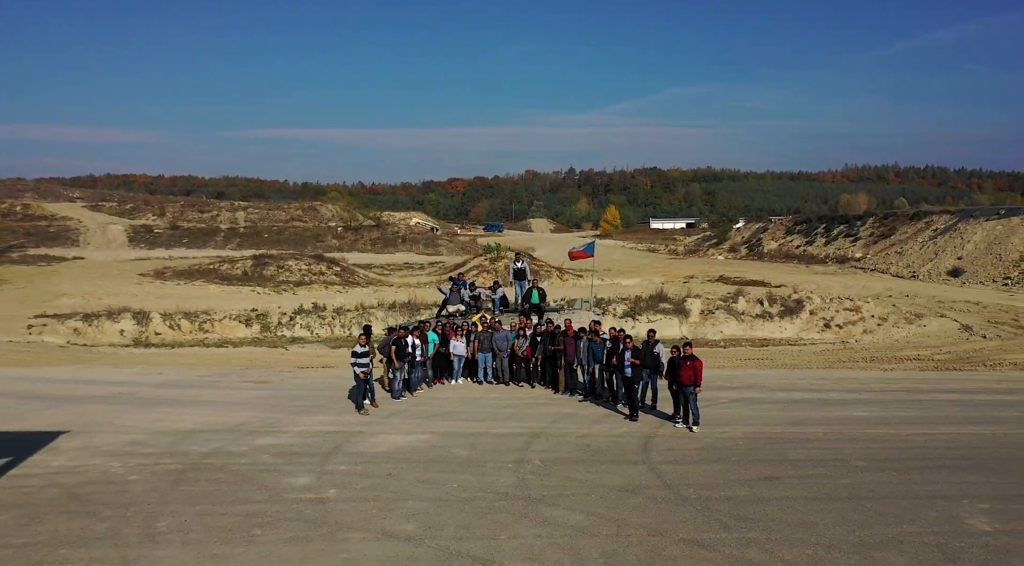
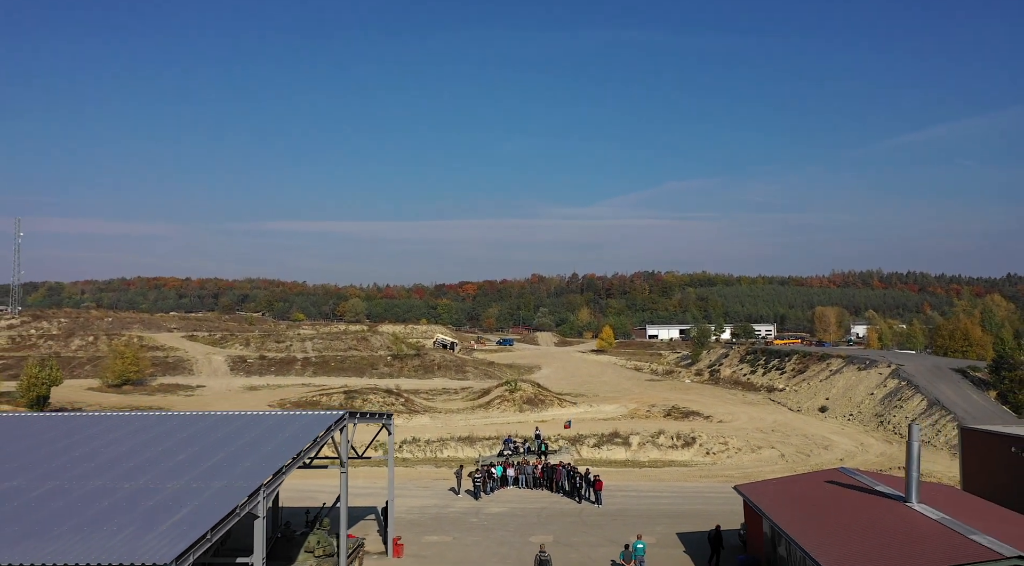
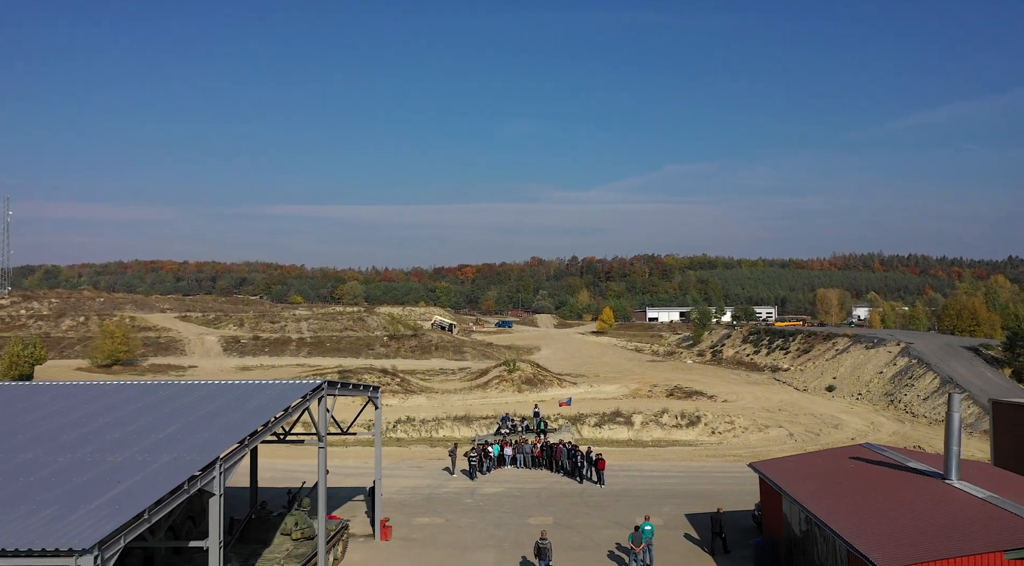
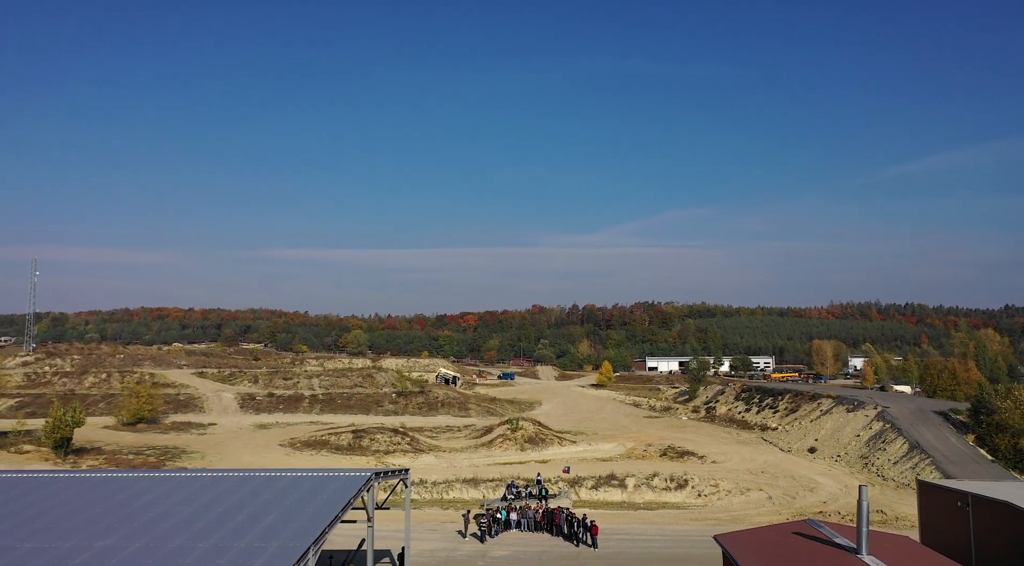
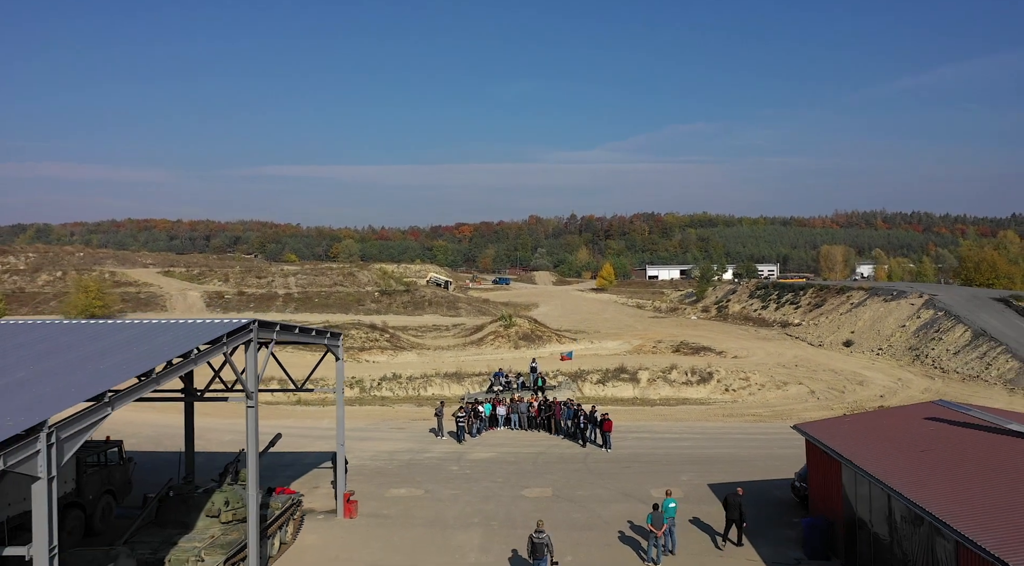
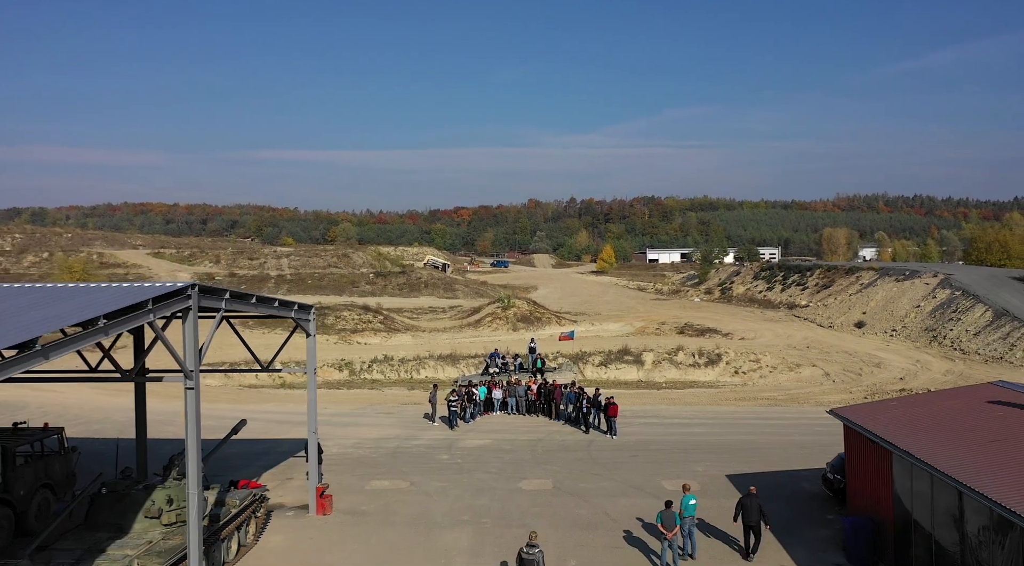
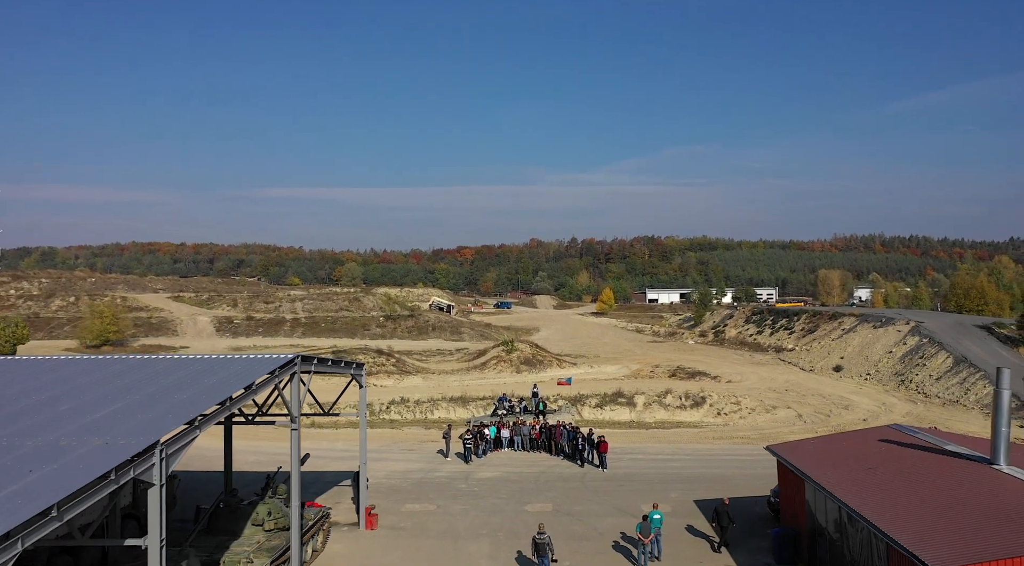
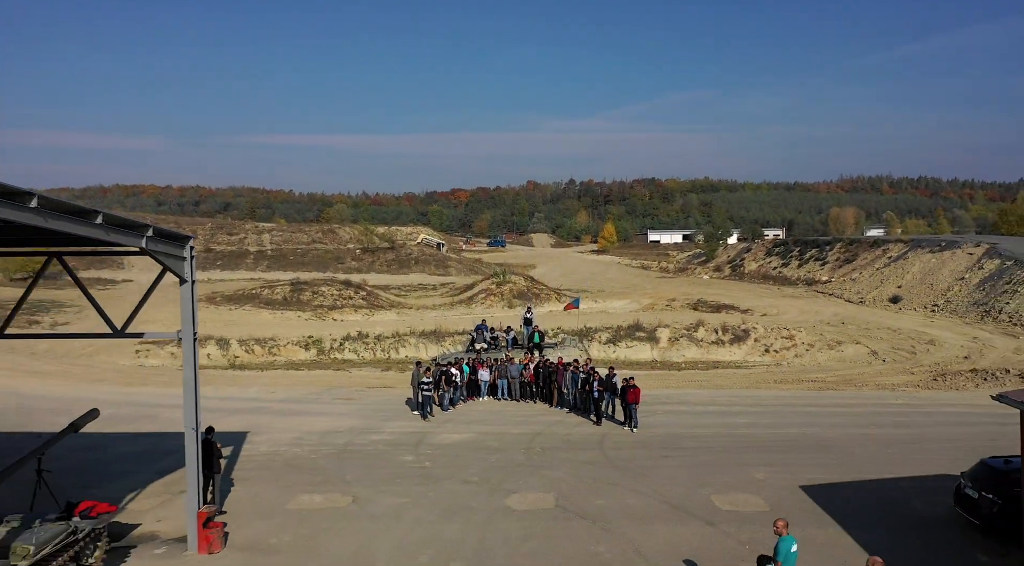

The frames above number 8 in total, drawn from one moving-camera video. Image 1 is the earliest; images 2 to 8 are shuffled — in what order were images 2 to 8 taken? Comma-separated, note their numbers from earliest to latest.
8, 6, 5, 7, 3, 2, 4
